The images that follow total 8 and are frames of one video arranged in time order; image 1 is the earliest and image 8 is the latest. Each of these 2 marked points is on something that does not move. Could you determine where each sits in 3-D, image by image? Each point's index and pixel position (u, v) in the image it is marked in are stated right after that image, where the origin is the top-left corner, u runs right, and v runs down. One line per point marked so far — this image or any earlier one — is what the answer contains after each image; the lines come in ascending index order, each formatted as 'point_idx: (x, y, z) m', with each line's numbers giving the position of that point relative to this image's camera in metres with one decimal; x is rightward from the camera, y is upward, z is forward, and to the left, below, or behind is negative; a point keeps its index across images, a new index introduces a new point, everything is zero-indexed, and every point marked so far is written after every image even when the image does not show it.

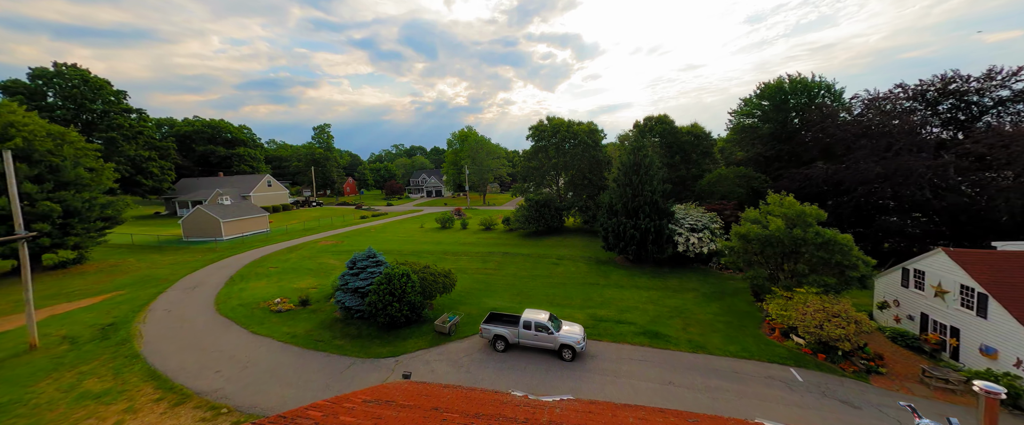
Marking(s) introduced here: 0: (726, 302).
0: (+10.4, -4.3, +16.2) m
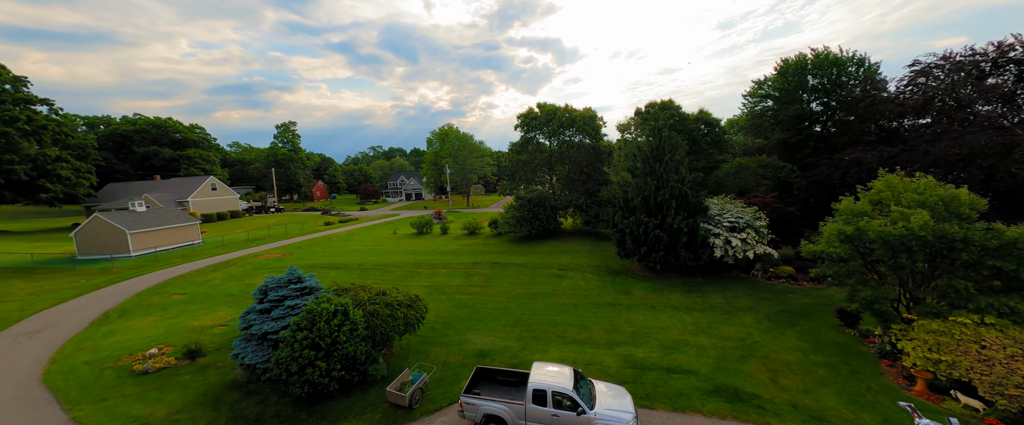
0: (+10.2, -4.0, +11.7) m
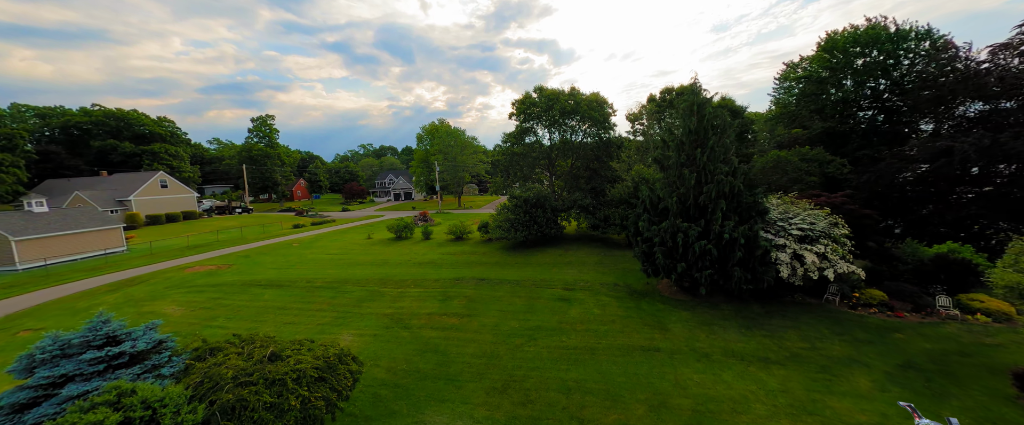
0: (+9.9, -4.2, +7.3) m
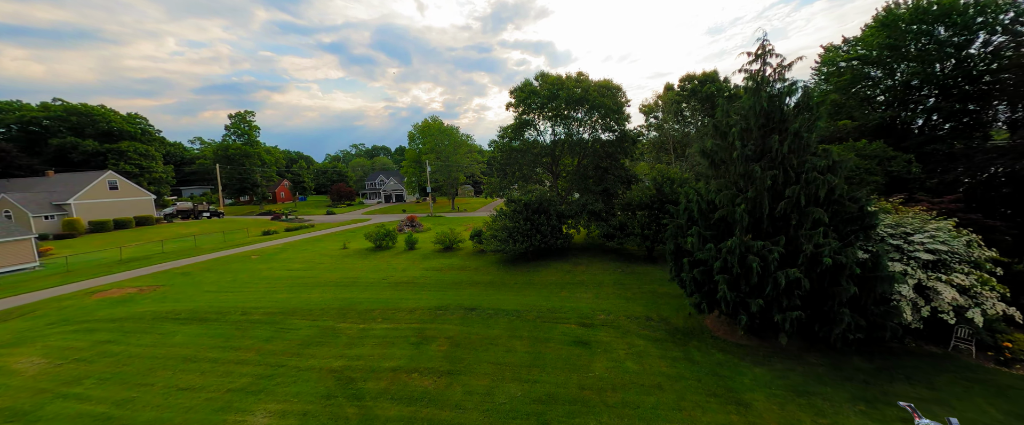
0: (+10.0, -4.5, +3.5) m
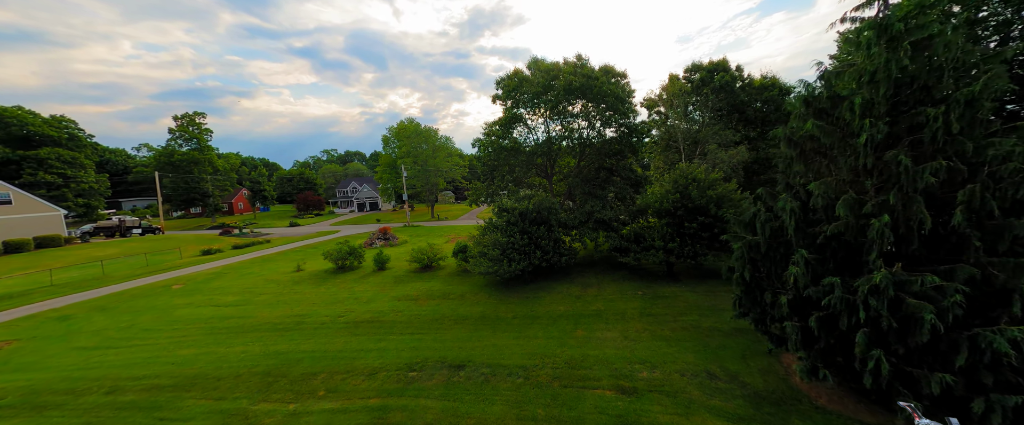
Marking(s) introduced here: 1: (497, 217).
0: (+10.6, -4.6, +0.4) m
1: (-0.8, -0.2, +16.7) m
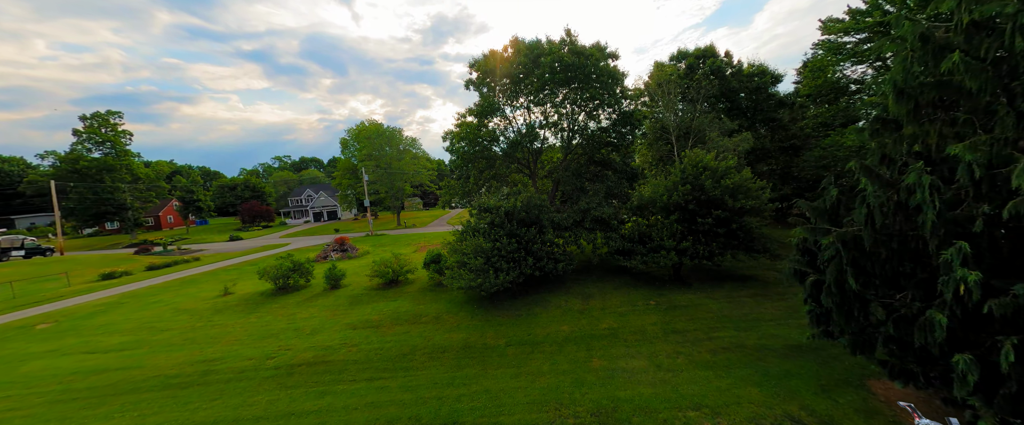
0: (+11.5, -4.0, -1.4) m
1: (-1.5, -0.3, +13.8) m
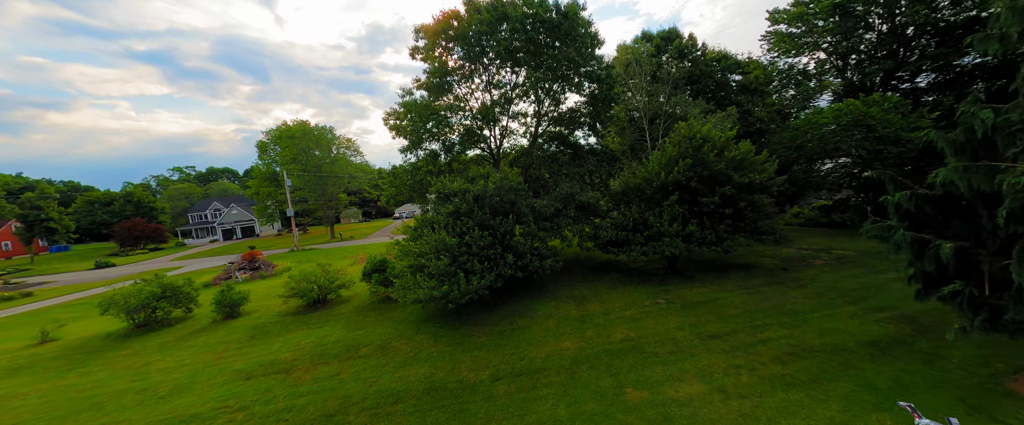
0: (+12.9, -2.5, -2.6) m
1: (-2.4, +0.1, +10.4) m
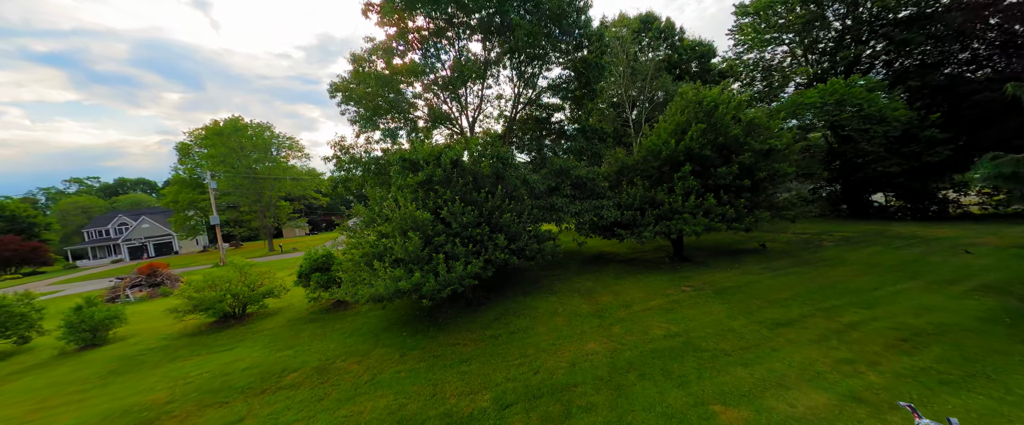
0: (+14.1, -1.0, -3.3) m
1: (-2.7, +0.7, +7.9) m
